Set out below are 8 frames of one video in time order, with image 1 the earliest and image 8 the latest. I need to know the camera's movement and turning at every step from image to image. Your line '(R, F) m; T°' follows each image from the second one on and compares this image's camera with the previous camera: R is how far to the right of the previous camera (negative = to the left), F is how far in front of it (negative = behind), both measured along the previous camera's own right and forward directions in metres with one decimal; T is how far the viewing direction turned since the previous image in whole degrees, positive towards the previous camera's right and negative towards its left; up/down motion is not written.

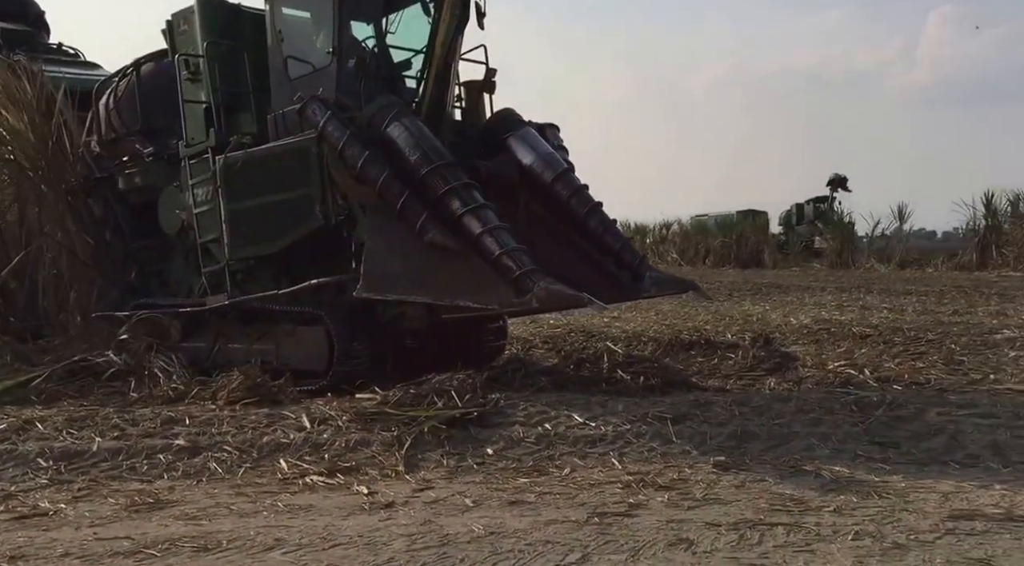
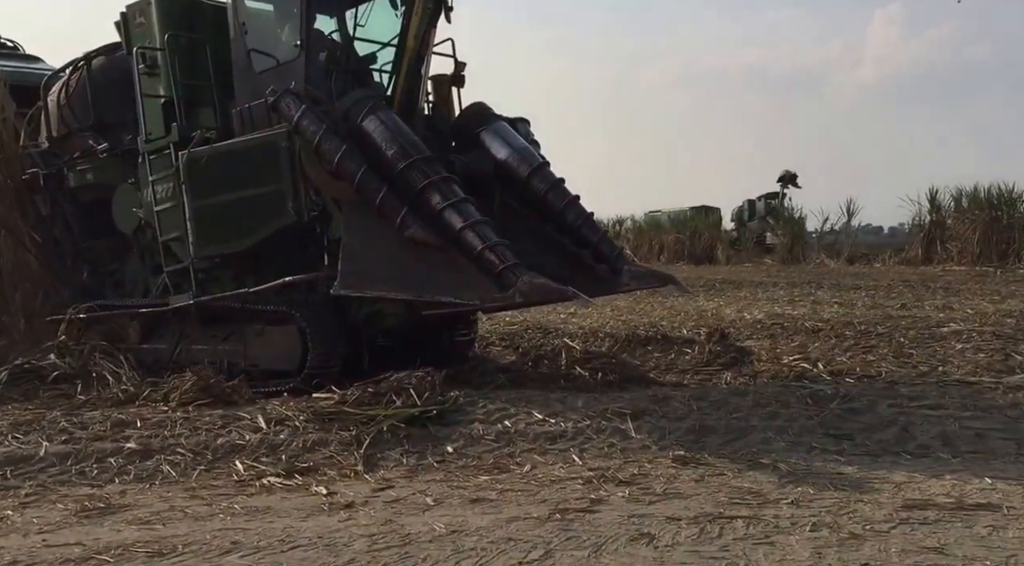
(0.0, 0.0) m; +3°
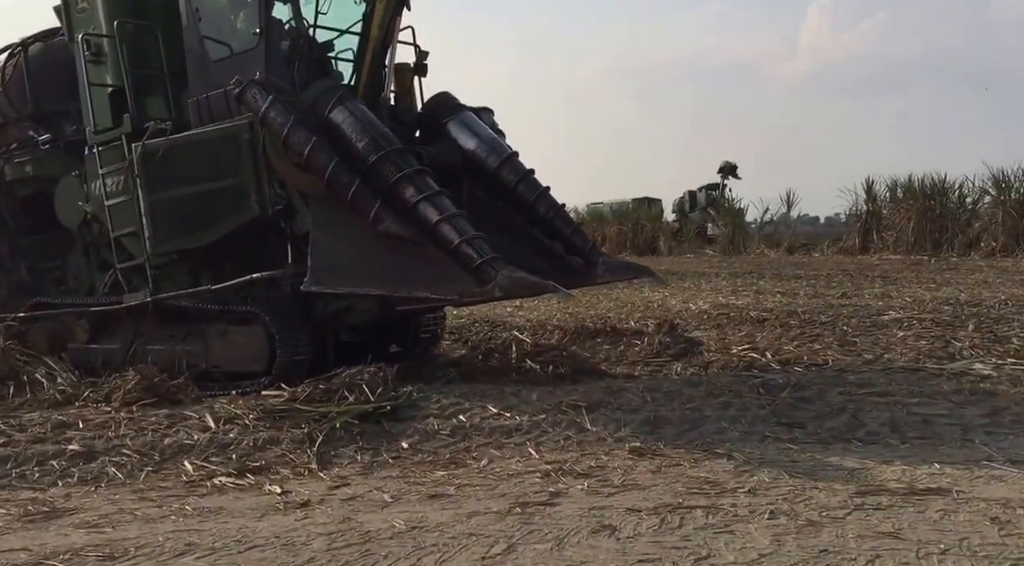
(-0.1, 0.0) m; +4°
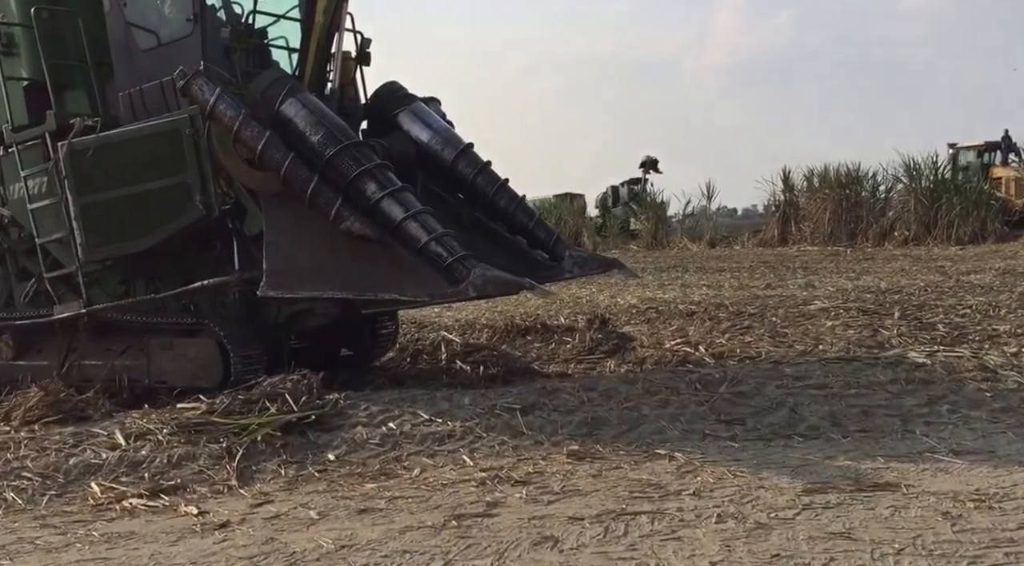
(0.0, +0.2) m; +5°
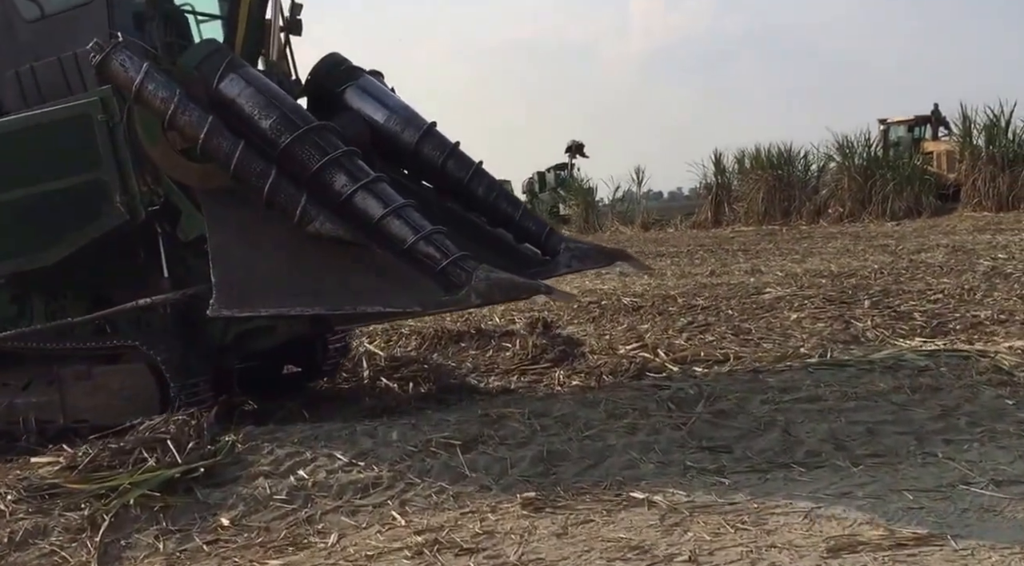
(0.0, +0.8) m; +5°
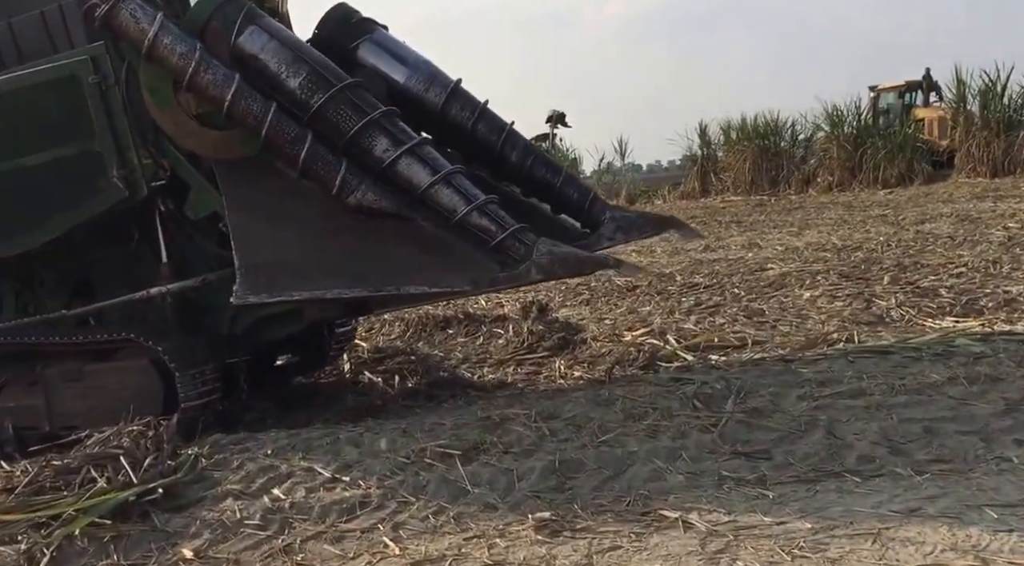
(-0.1, +0.5) m; +1°
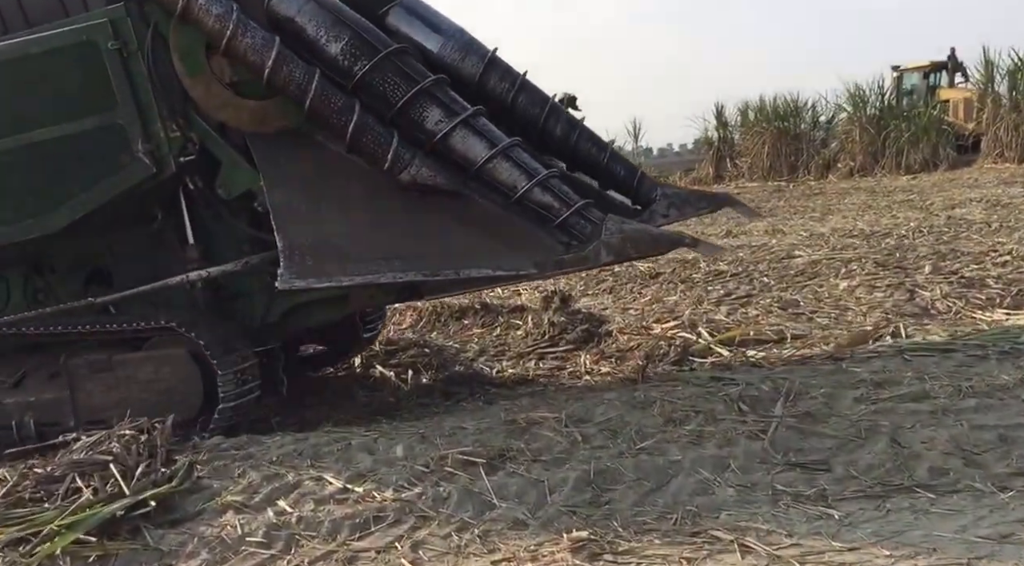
(-0.1, +0.3) m; 0°
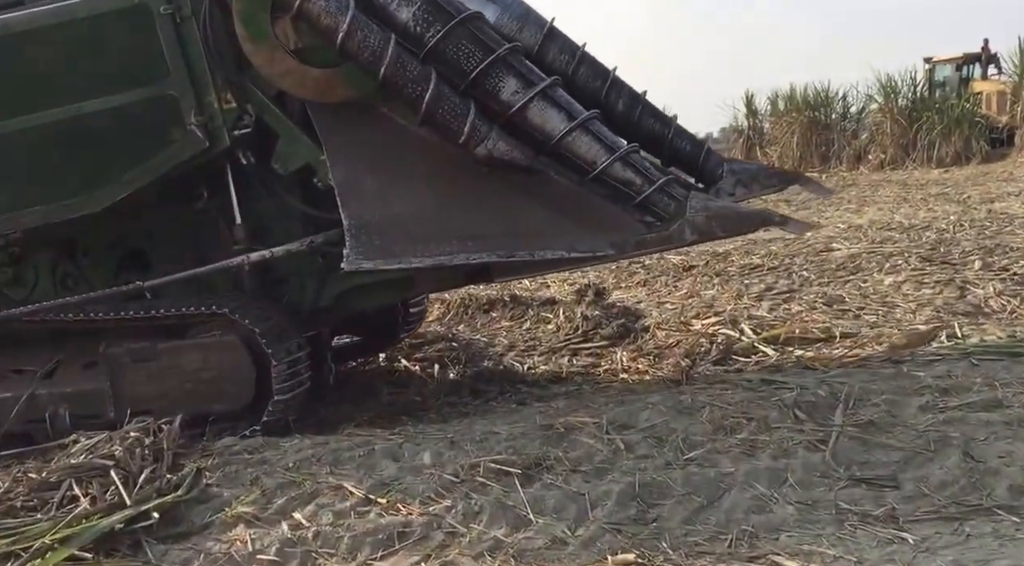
(-0.1, +0.2) m; -1°
